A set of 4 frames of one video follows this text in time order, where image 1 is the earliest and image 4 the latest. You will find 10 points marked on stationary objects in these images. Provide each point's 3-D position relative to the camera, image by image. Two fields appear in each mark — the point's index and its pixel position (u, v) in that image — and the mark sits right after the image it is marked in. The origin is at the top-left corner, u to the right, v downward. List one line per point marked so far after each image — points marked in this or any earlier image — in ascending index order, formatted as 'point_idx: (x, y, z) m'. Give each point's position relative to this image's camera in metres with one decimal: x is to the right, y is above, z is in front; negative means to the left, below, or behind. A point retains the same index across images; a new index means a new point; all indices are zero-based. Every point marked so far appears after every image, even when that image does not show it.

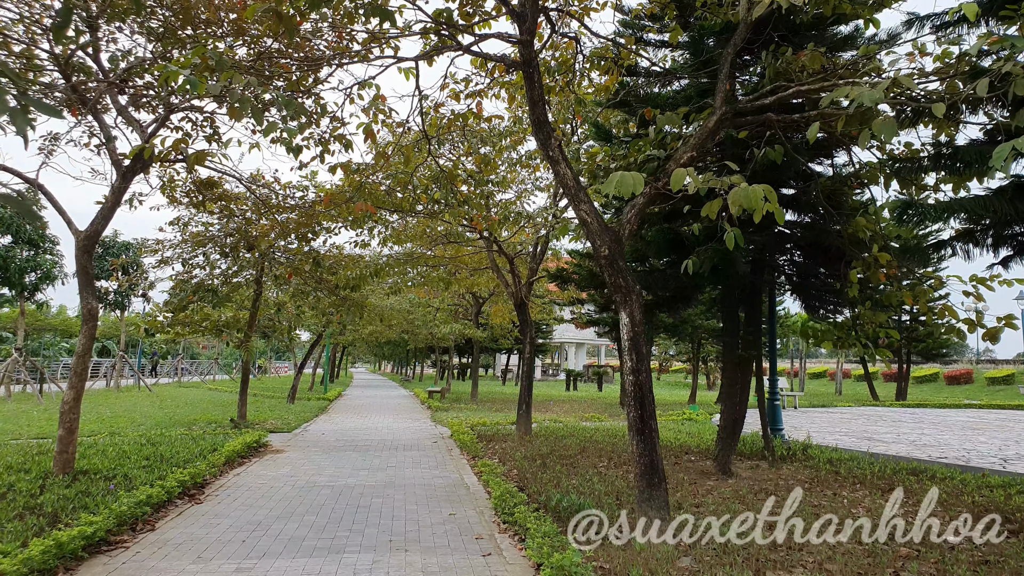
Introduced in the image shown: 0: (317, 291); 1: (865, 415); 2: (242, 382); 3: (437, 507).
0: (-3.6, -0.1, +11.4) m
1: (+9.4, -3.3, +16.1) m
2: (-5.4, -1.9, +12.3) m
3: (-0.7, -2.1, +5.9) m
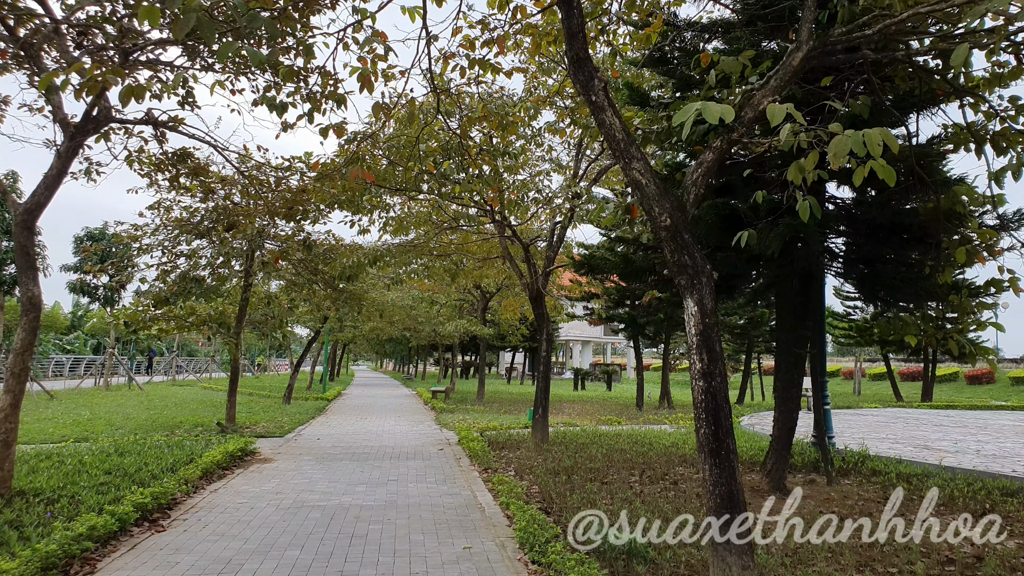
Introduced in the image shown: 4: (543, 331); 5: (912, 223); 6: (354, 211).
0: (-3.4, +0.1, +10.4) m
1: (+9.7, -3.2, +15.1) m
2: (-5.2, -1.7, +11.3) m
3: (-0.5, -2.0, +4.9) m
4: (+0.5, -0.7, +9.6) m
5: (+4.1, +0.7, +6.2) m
6: (-2.0, +1.0, +7.8) m
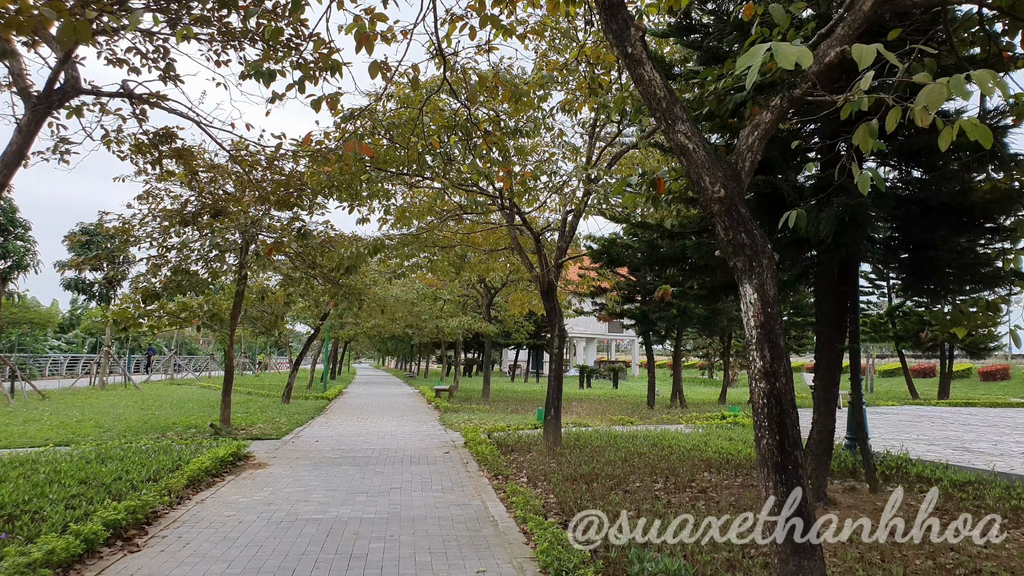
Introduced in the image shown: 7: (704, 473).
0: (-3.2, +0.2, +9.8) m
1: (+9.8, -3.0, +14.5) m
2: (-5.0, -1.7, +10.7) m
3: (-0.4, -1.9, +4.3) m
4: (+0.6, -0.6, +9.1) m
5: (+4.2, +0.8, +5.6) m
6: (-1.9, +1.1, +7.3) m
7: (+2.2, -2.1, +7.1) m
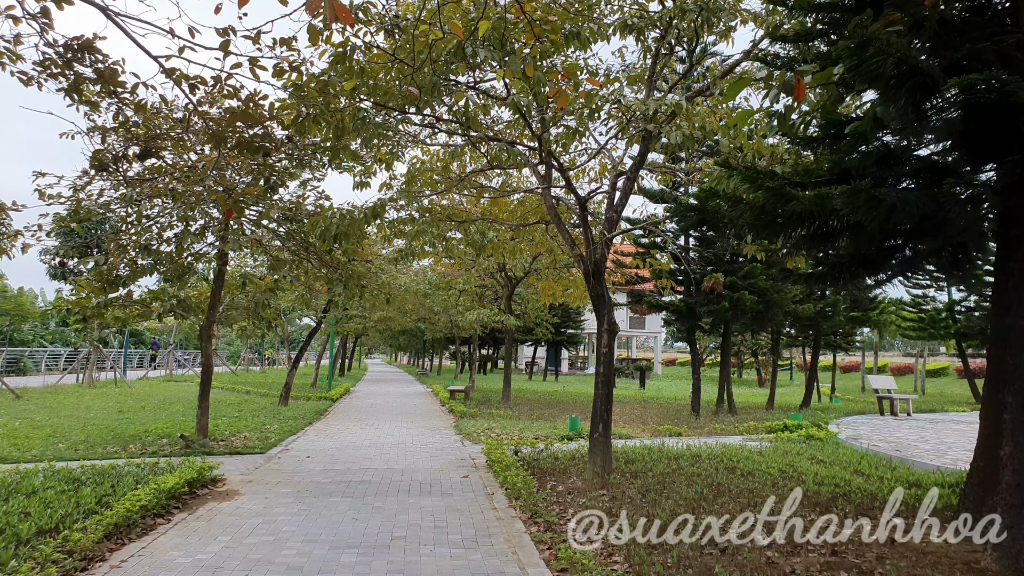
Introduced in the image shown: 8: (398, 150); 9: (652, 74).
0: (-2.8, +0.4, +8.0) m
1: (+10.4, -2.8, +12.5) m
2: (-4.6, -1.4, +9.0) m
3: (0.0, -1.7, +2.5) m
4: (+1.1, -0.4, +7.2) m
5: (+4.6, +0.9, +3.7) m
6: (-1.5, +1.3, +5.5) m
7: (+2.6, -1.9, +5.2) m
8: (-1.2, +1.4, +6.5) m
9: (+1.5, +2.3, +6.7) m
